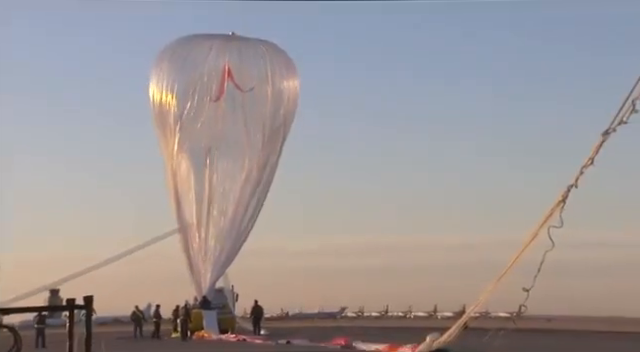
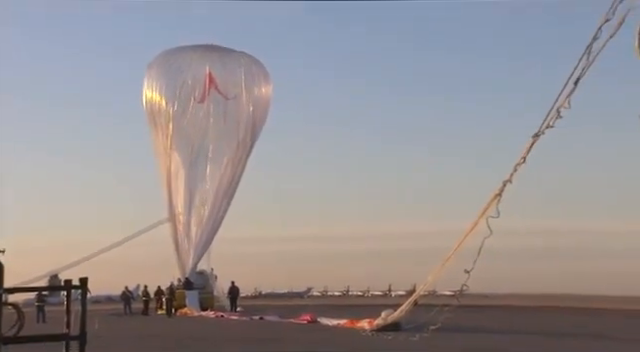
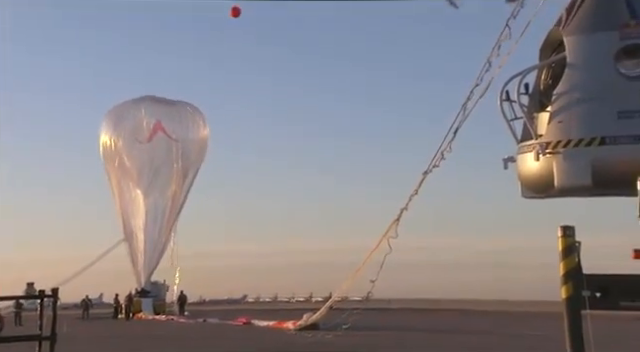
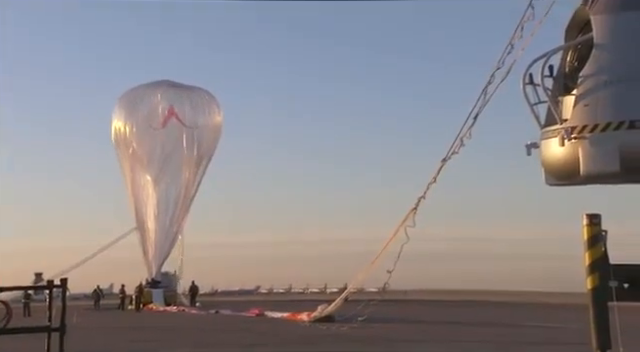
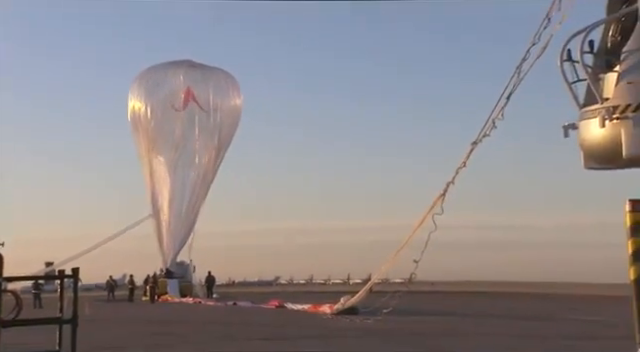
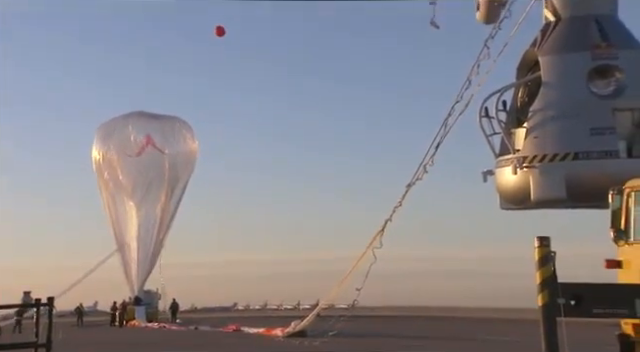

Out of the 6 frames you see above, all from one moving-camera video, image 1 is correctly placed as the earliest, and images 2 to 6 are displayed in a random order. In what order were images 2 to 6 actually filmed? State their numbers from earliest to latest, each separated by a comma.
2, 5, 4, 3, 6
